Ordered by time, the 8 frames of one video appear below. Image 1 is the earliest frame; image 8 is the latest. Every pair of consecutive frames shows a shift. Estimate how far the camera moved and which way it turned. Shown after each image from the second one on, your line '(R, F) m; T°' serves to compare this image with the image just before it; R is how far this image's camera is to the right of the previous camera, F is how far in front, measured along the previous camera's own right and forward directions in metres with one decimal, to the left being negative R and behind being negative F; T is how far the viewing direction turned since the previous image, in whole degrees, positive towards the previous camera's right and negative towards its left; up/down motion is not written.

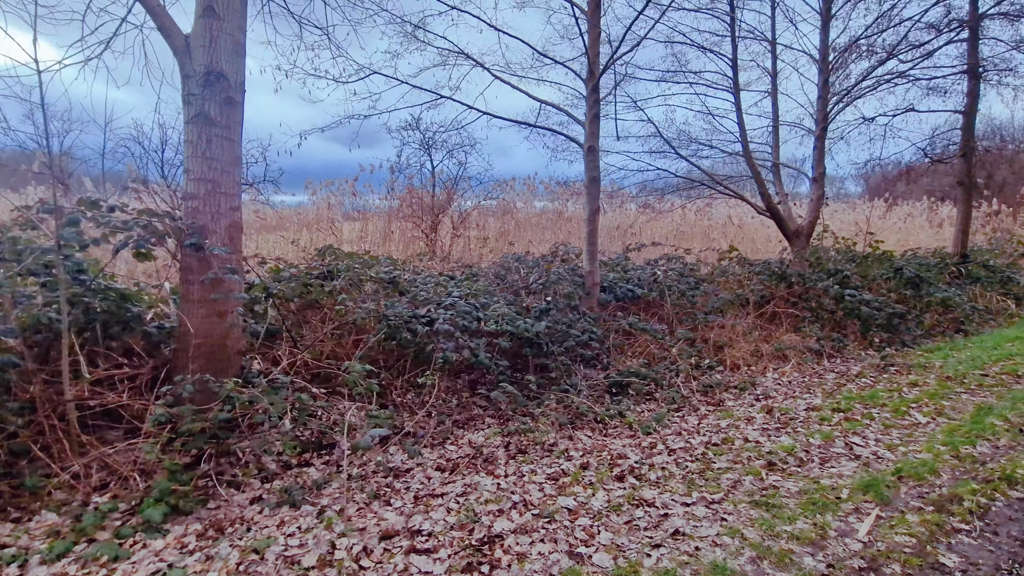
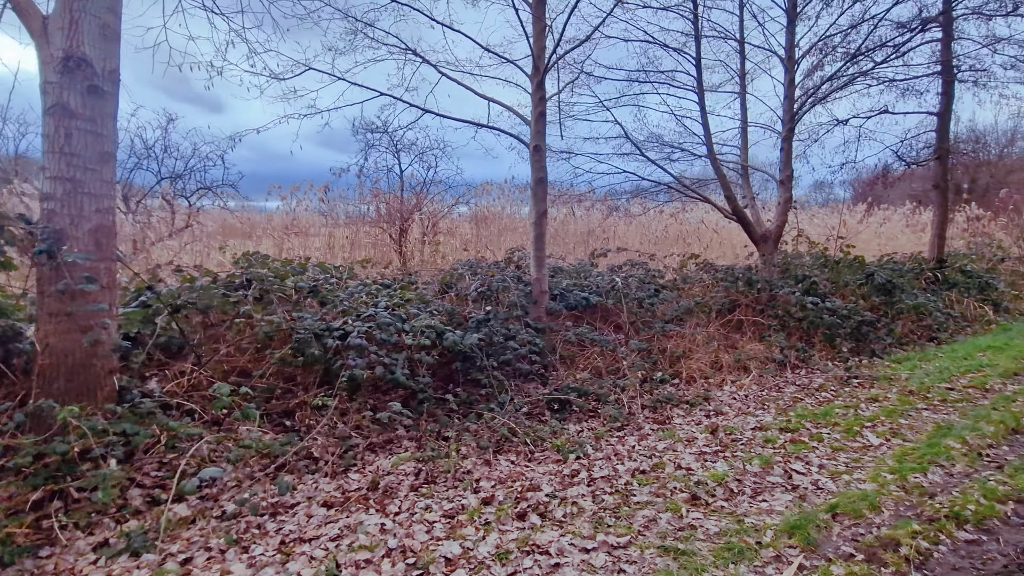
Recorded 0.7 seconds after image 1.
(+0.6, +0.4) m; +1°
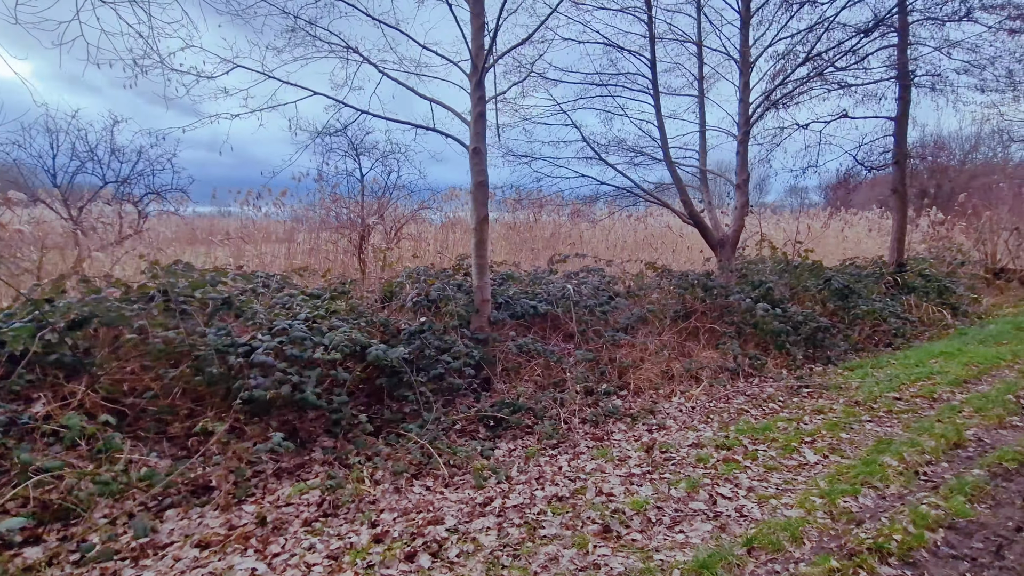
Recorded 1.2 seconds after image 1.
(+0.5, +0.3) m; +2°
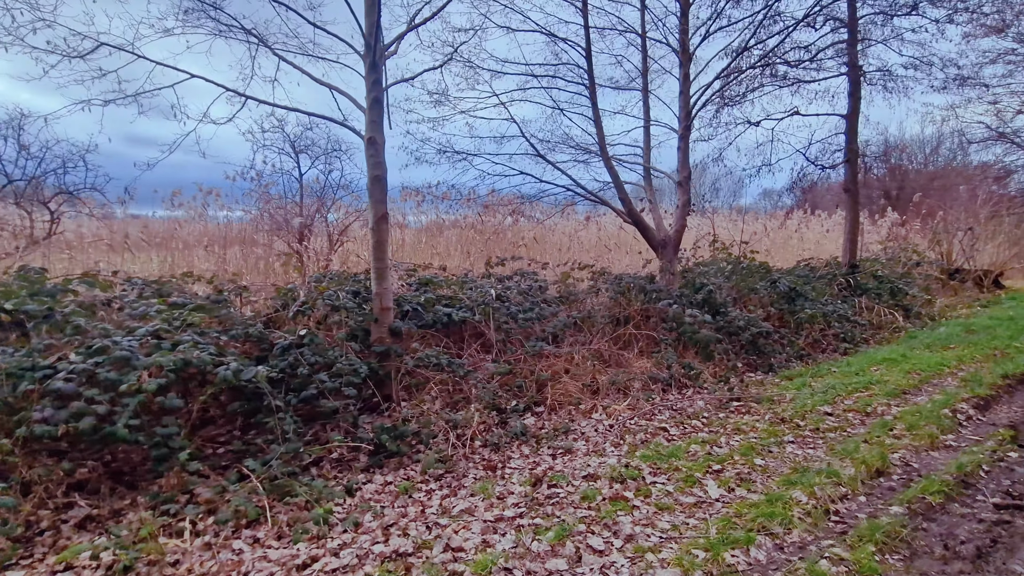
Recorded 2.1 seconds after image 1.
(+0.8, +0.6) m; +2°
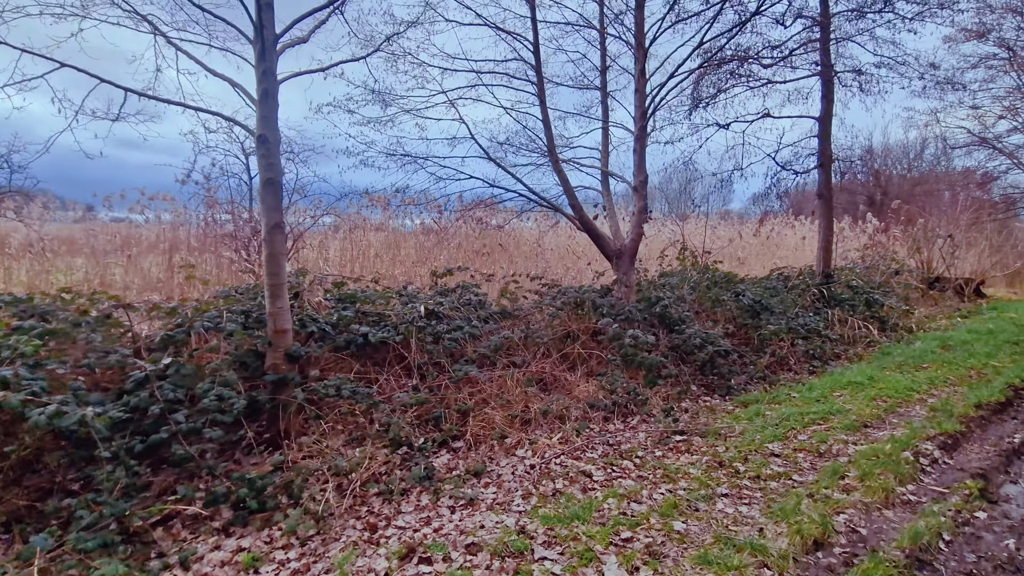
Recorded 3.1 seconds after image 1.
(+0.7, +0.6) m; +1°
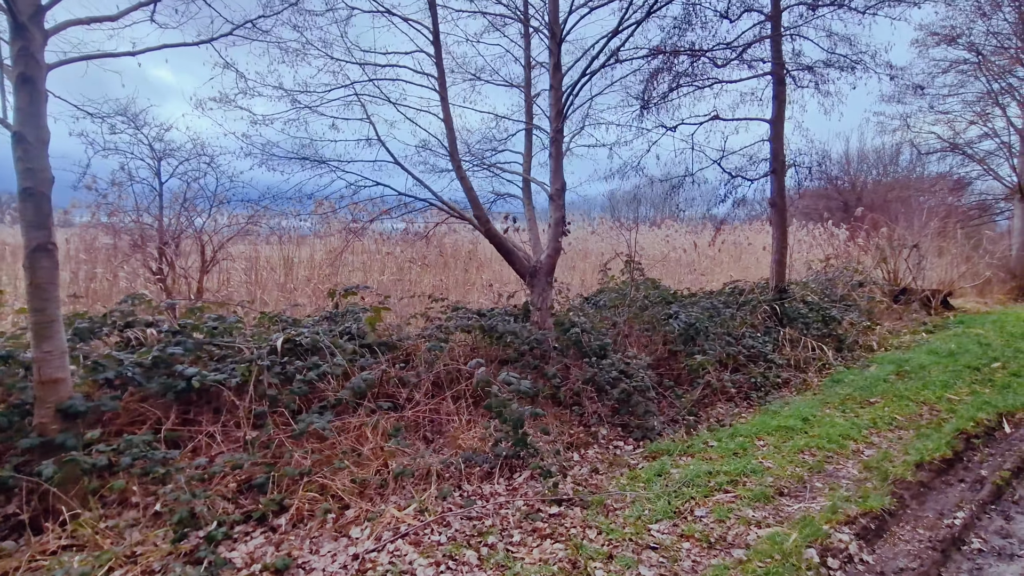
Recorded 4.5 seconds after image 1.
(+1.1, +0.9) m; +1°
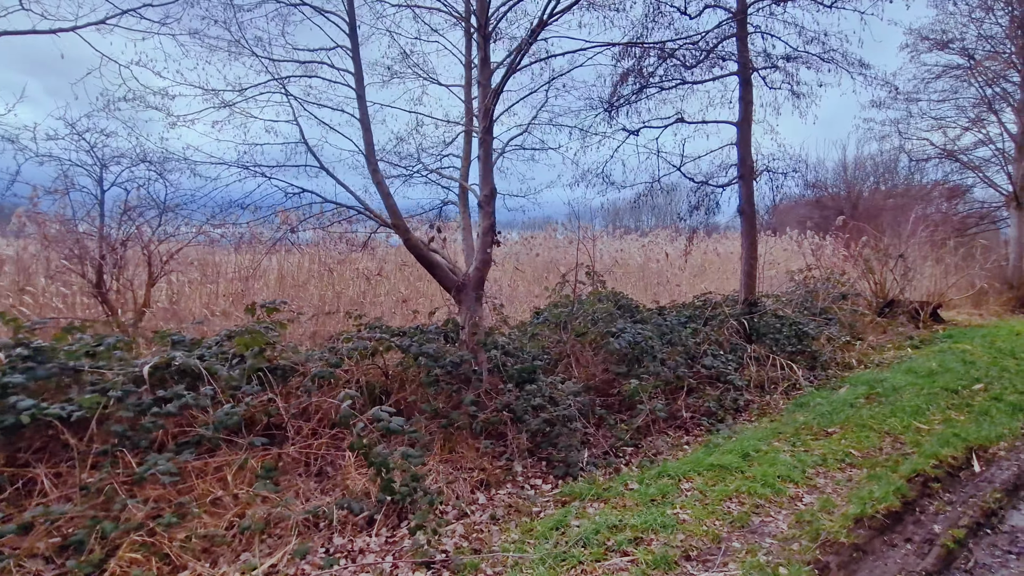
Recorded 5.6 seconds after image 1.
(+0.9, +0.6) m; 0°
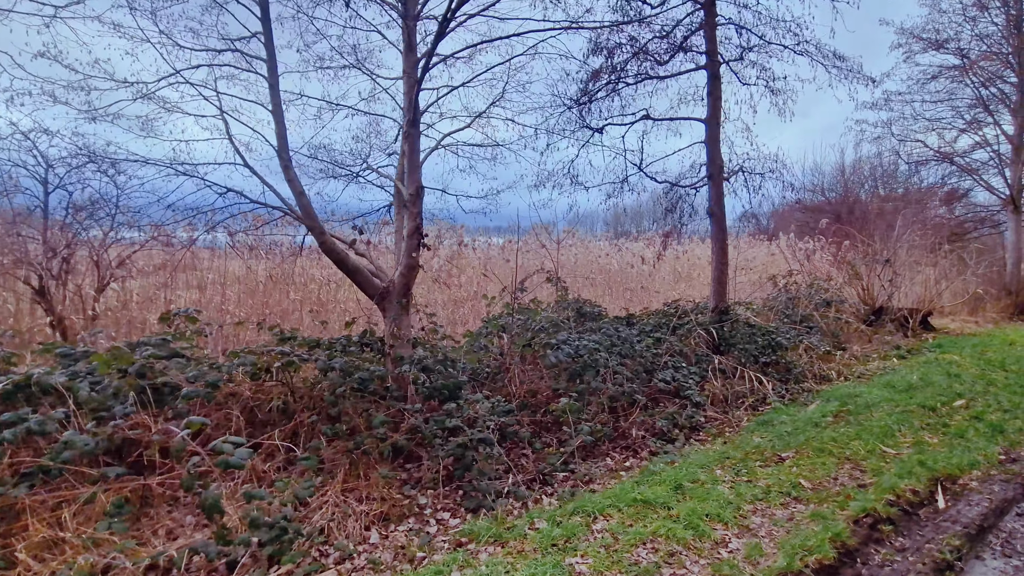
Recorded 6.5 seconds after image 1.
(+0.8, +0.5) m; 0°
